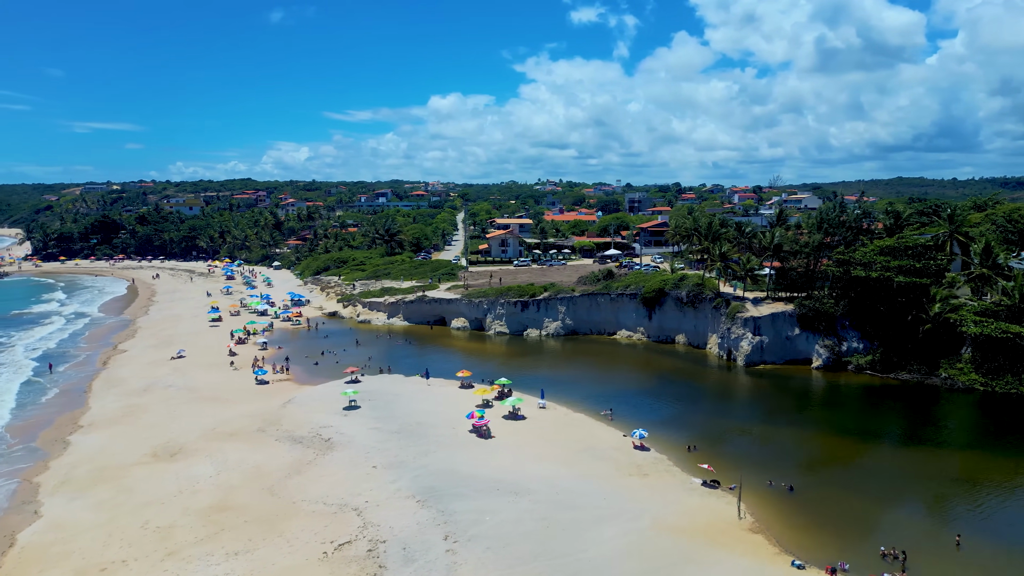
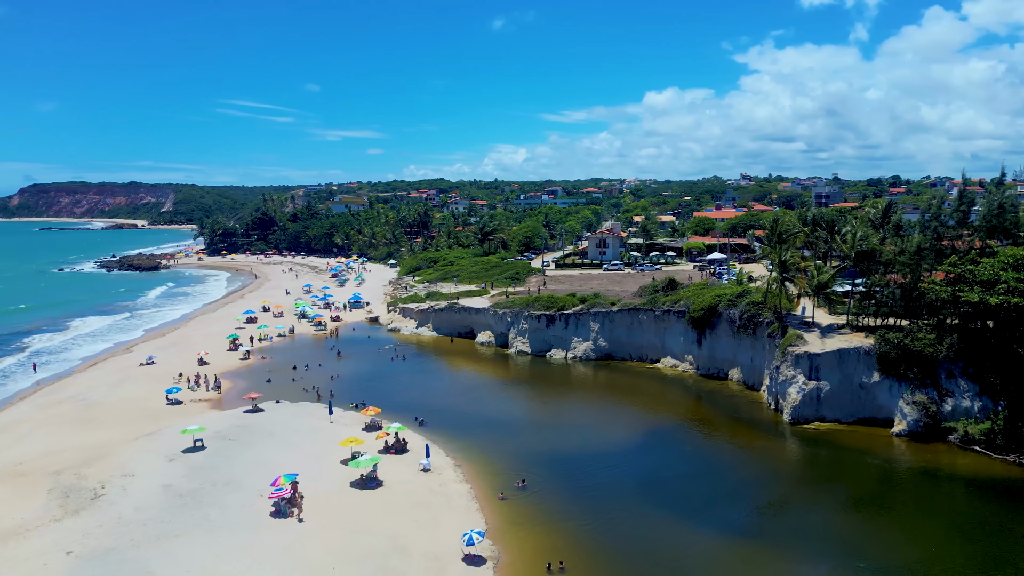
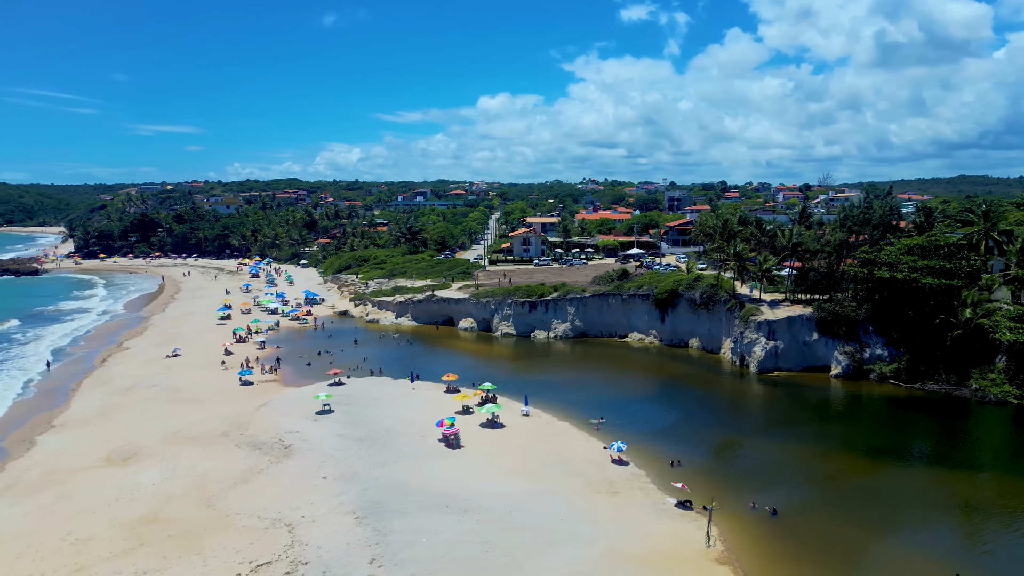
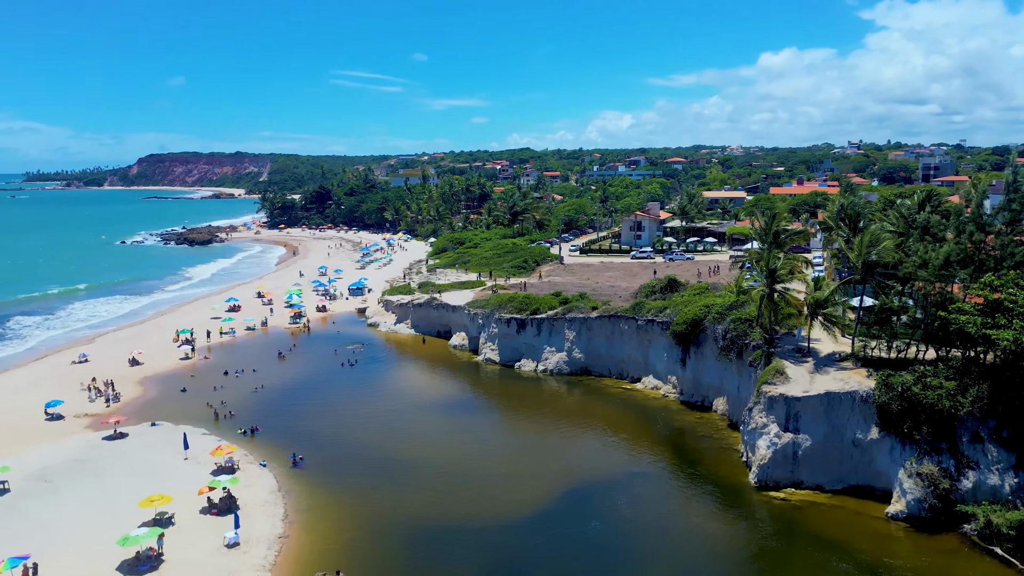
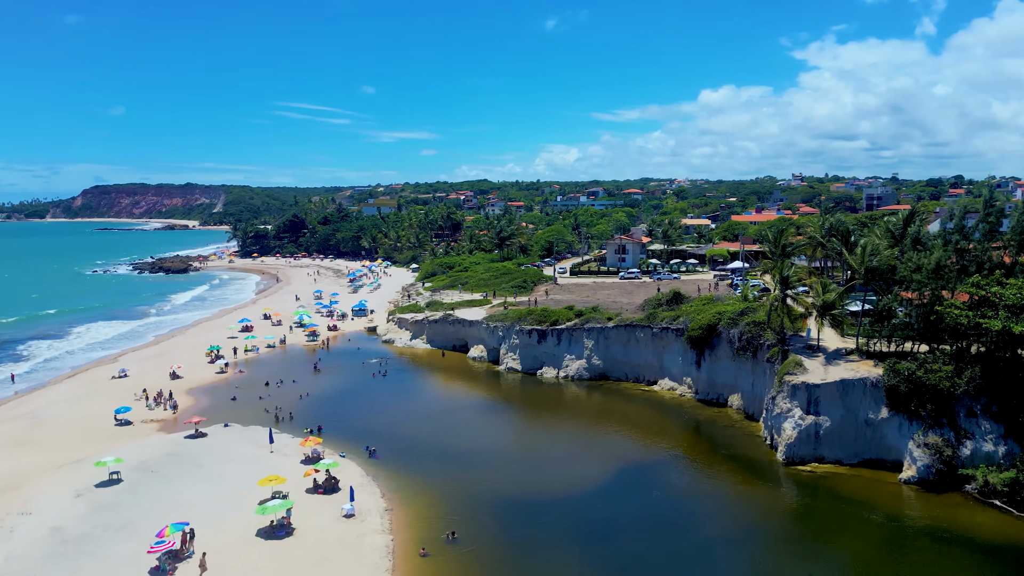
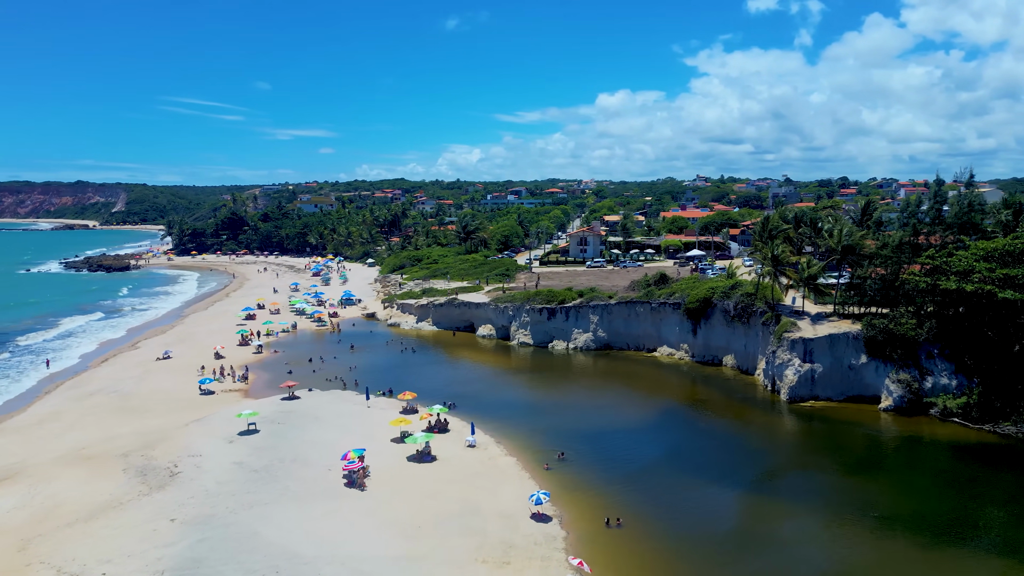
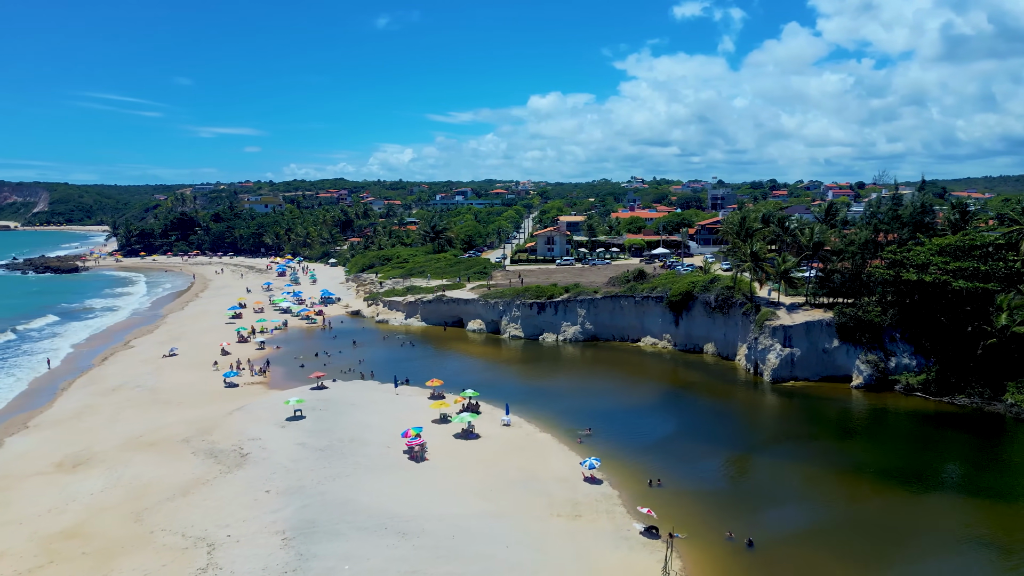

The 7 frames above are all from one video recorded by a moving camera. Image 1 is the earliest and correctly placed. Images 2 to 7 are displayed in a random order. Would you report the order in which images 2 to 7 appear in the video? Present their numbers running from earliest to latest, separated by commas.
3, 7, 6, 2, 5, 4
